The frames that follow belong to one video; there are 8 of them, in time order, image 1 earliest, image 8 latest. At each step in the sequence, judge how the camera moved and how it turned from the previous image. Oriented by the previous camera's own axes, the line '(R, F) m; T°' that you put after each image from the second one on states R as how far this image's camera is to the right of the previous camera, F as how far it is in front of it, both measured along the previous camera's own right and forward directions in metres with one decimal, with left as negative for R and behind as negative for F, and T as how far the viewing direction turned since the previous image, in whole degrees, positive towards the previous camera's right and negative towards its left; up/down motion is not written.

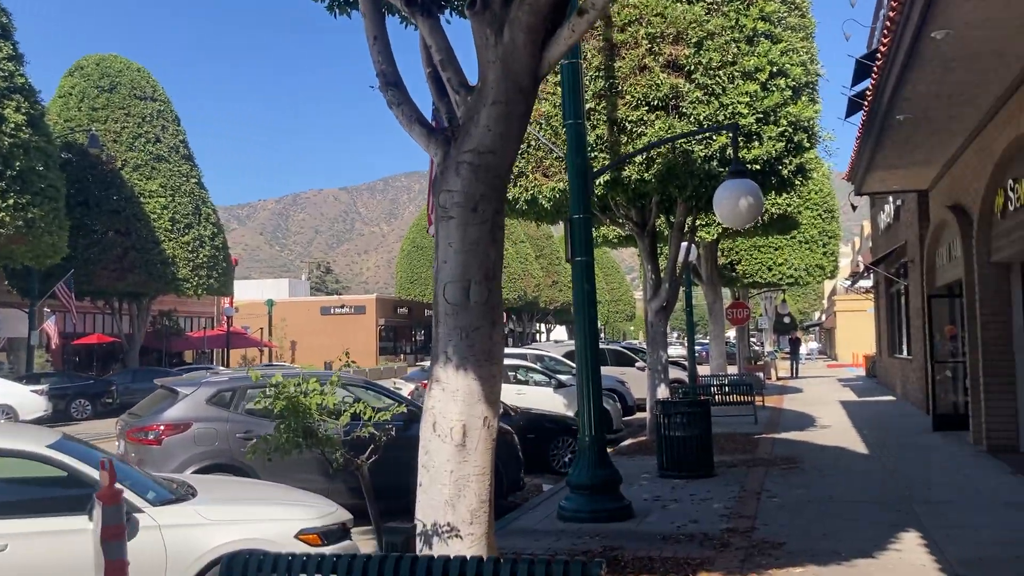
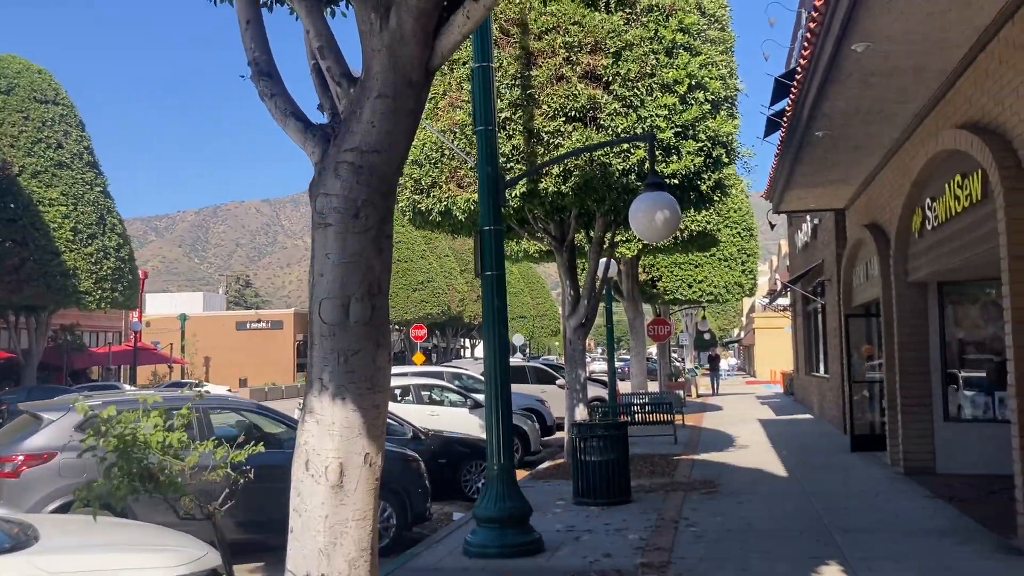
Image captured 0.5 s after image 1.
(+0.2, +0.6) m; +5°
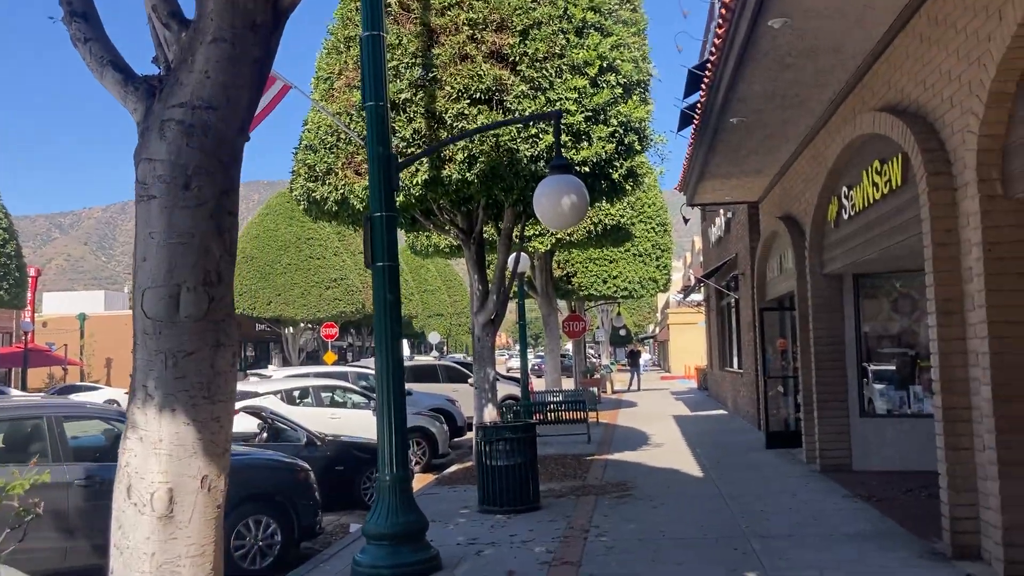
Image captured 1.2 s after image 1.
(+0.2, +0.7) m; +5°
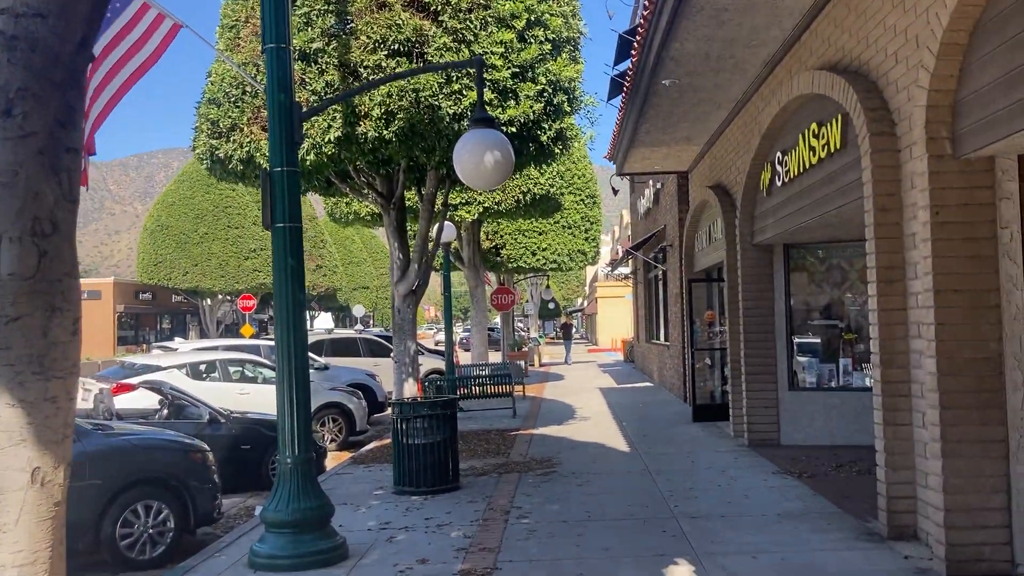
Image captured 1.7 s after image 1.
(+0.1, +0.6) m; +4°
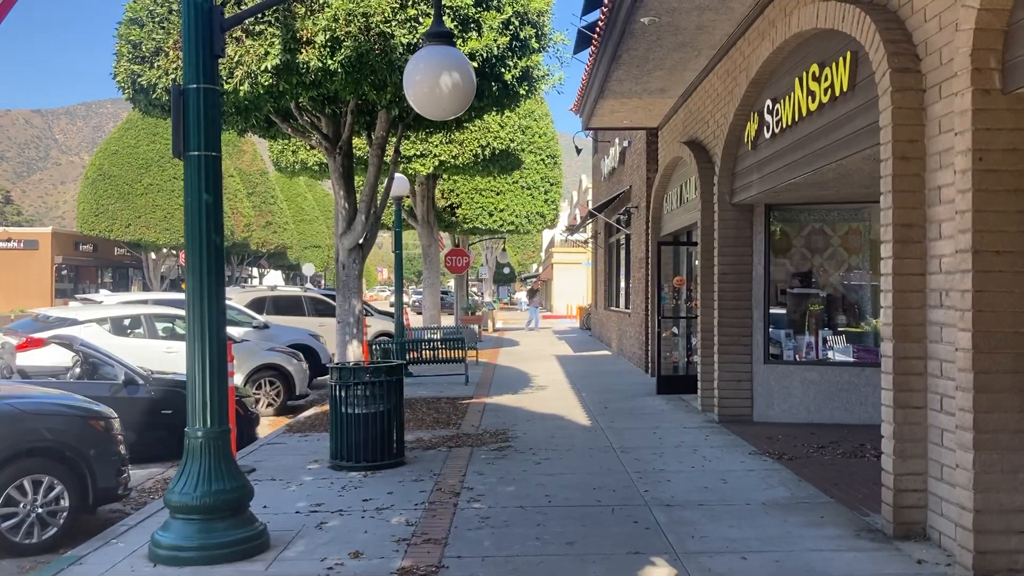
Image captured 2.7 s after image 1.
(0.0, +1.0) m; +3°
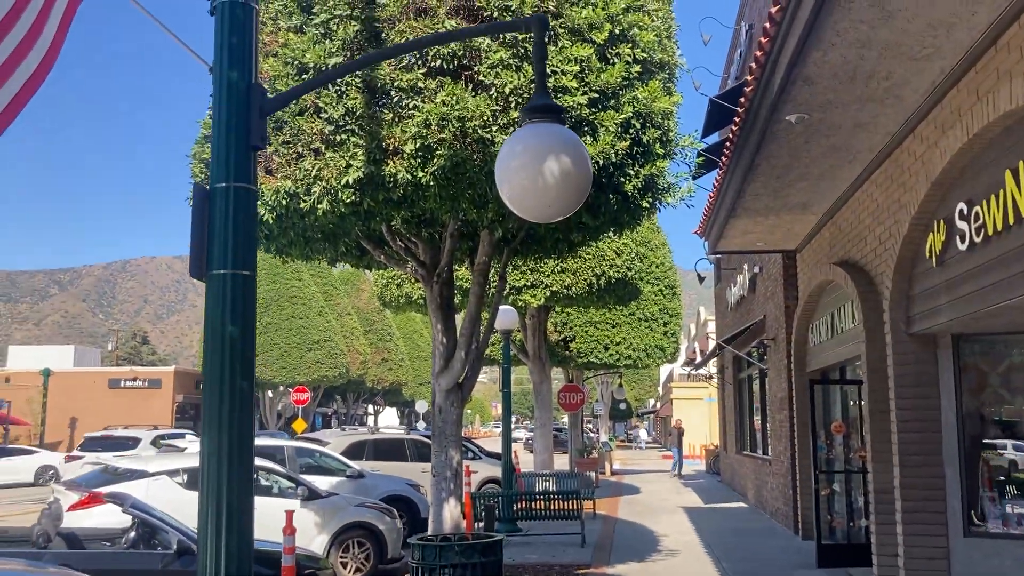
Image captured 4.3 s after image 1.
(-0.1, +1.7) m; -7°
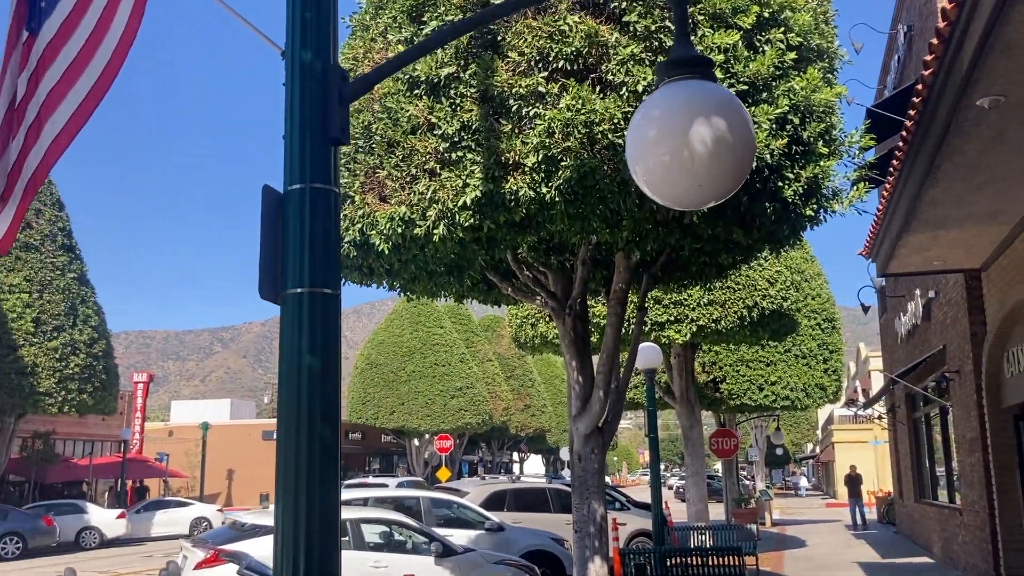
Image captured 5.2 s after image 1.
(0.0, +1.0) m; -9°
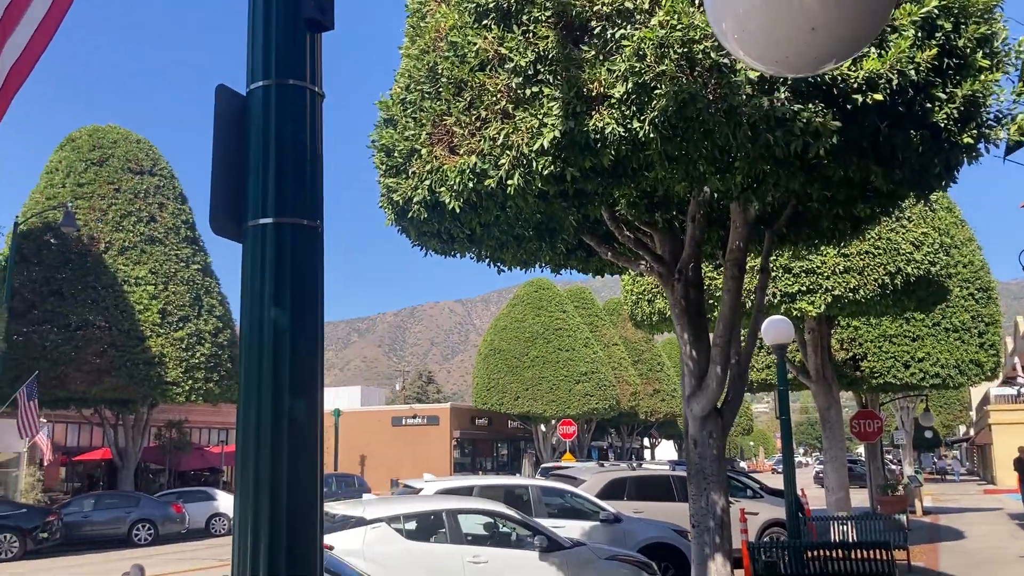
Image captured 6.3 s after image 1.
(+0.2, +1.0) m; -8°
